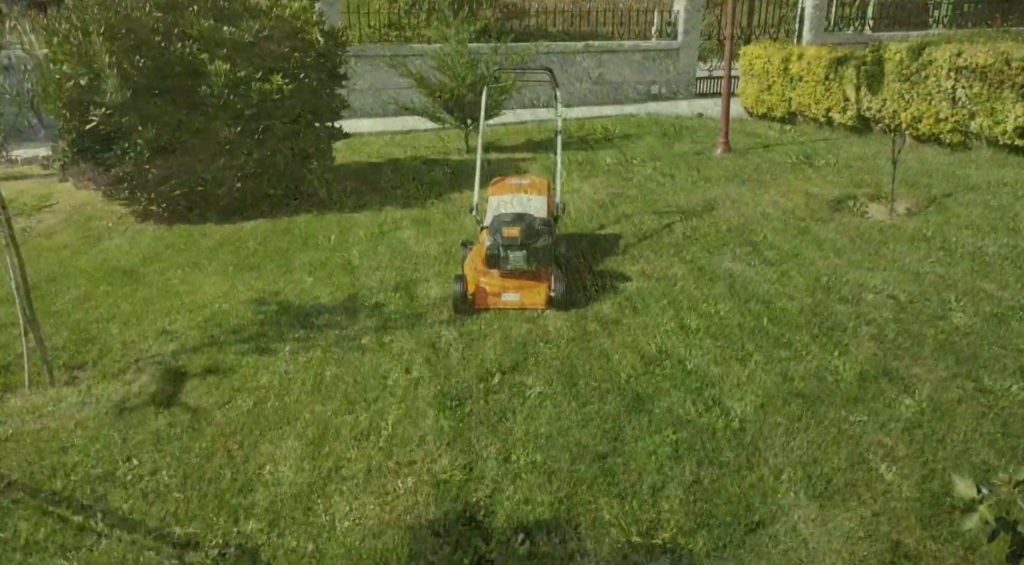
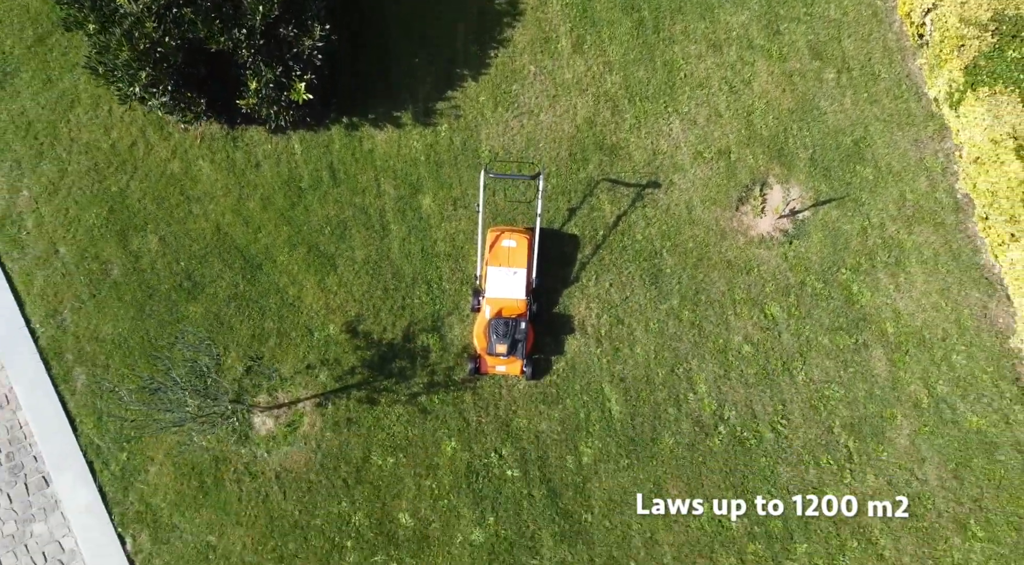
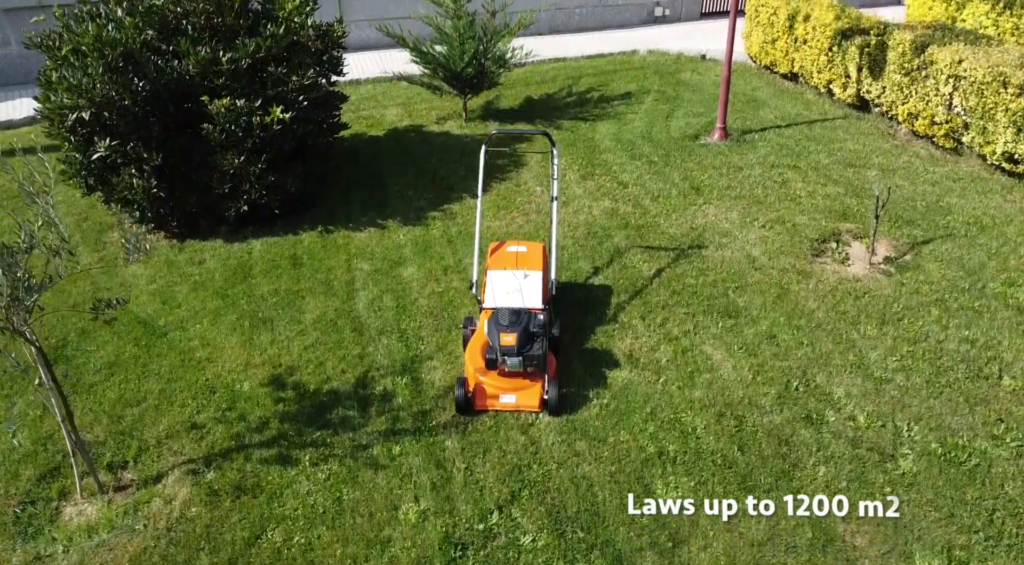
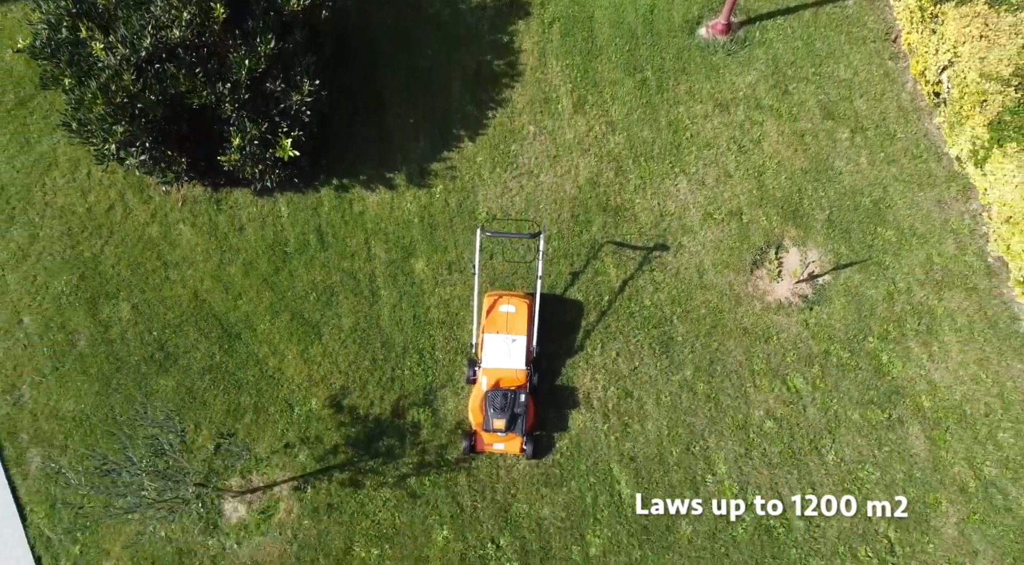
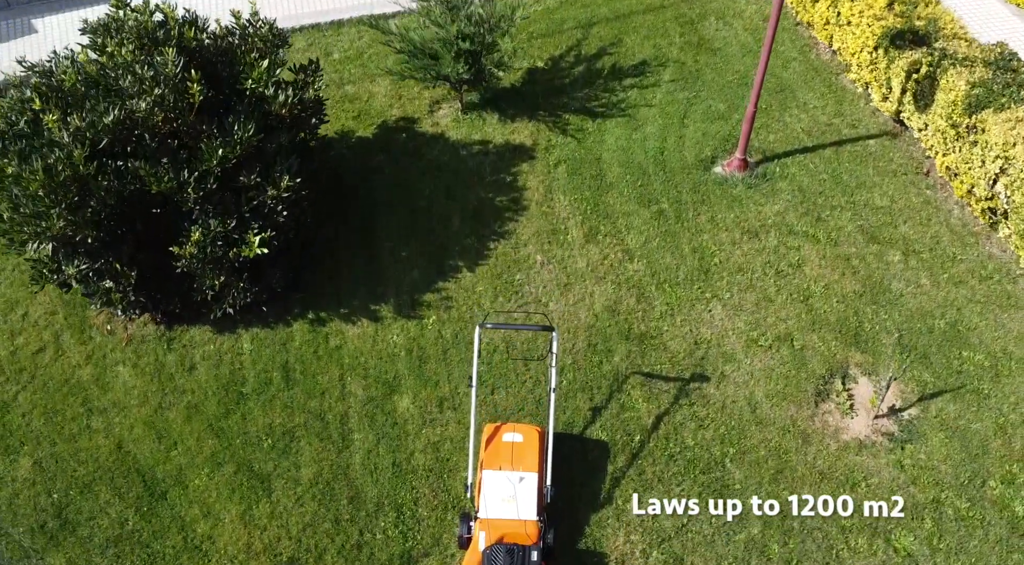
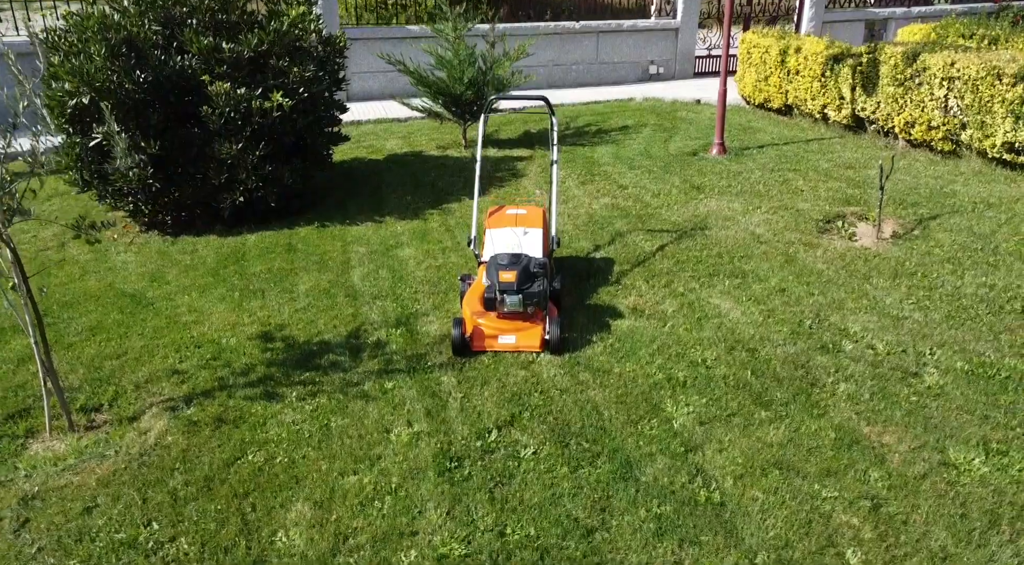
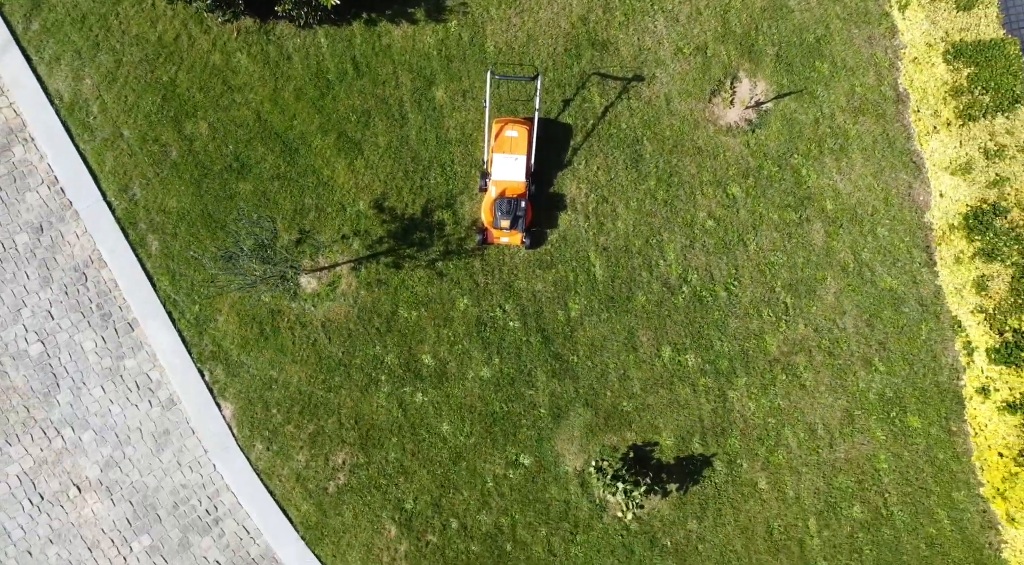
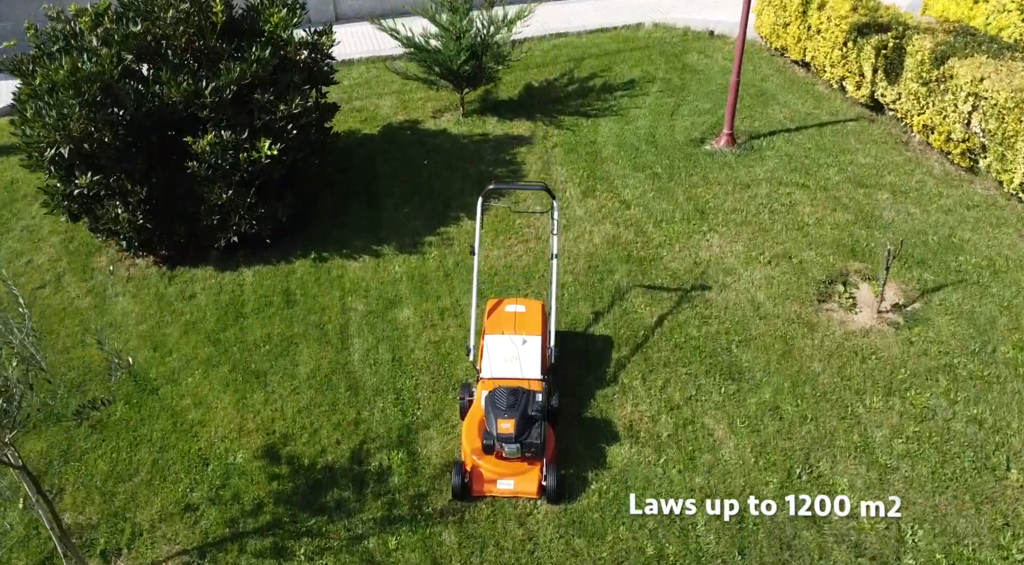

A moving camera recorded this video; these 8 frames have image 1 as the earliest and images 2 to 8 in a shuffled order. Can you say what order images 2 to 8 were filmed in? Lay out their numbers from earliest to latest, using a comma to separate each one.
6, 3, 8, 5, 4, 2, 7
